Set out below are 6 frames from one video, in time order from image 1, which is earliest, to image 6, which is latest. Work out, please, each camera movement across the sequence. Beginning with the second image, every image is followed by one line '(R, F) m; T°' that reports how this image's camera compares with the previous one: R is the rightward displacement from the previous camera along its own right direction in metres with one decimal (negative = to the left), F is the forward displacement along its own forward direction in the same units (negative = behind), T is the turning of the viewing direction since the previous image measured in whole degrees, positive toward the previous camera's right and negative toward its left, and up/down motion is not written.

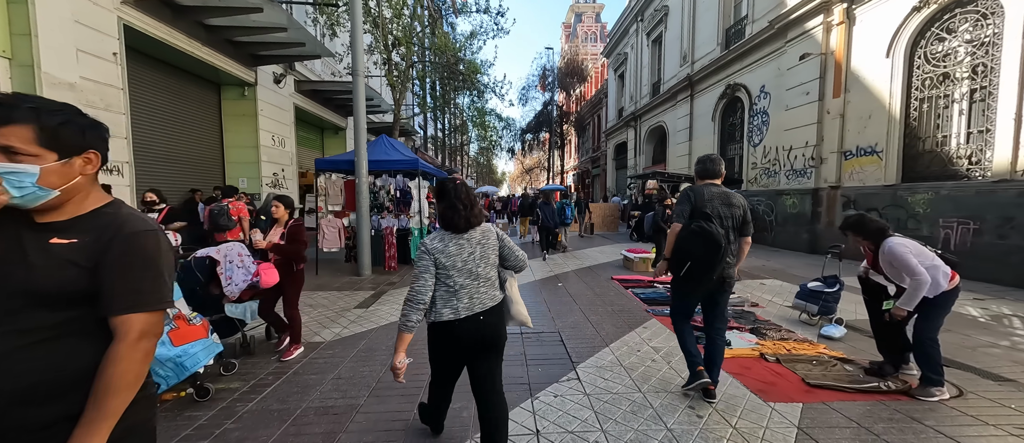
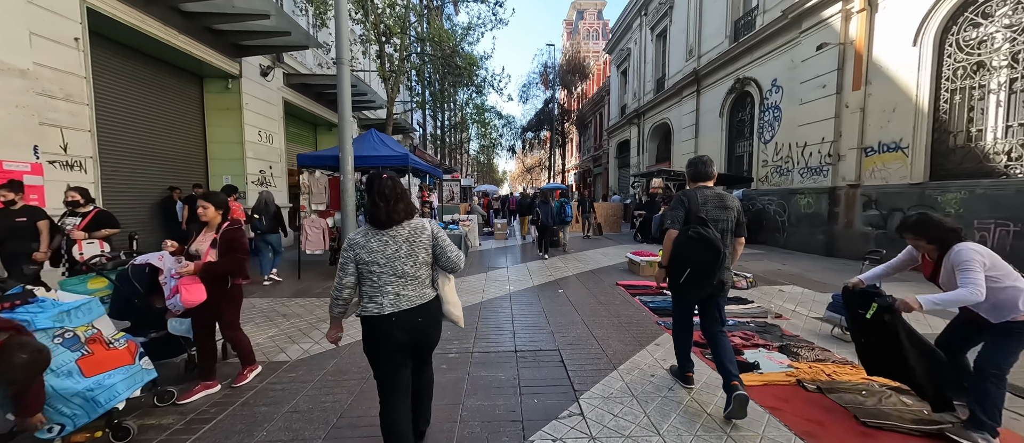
(+0.1, +0.5) m; 0°
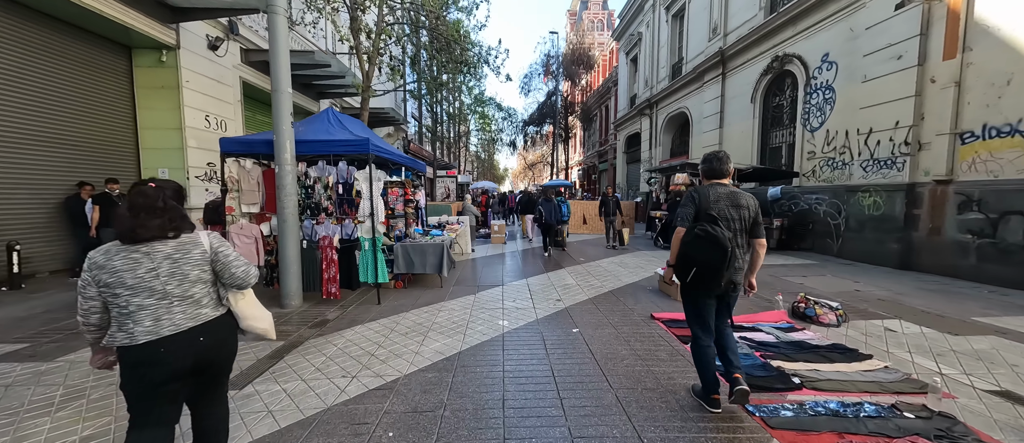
(+0.1, +1.7) m; 0°
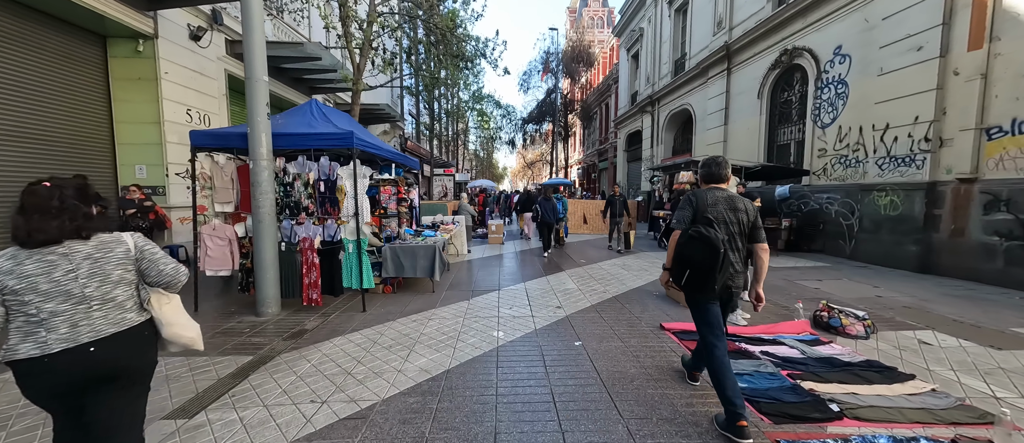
(0.0, +0.4) m; 0°
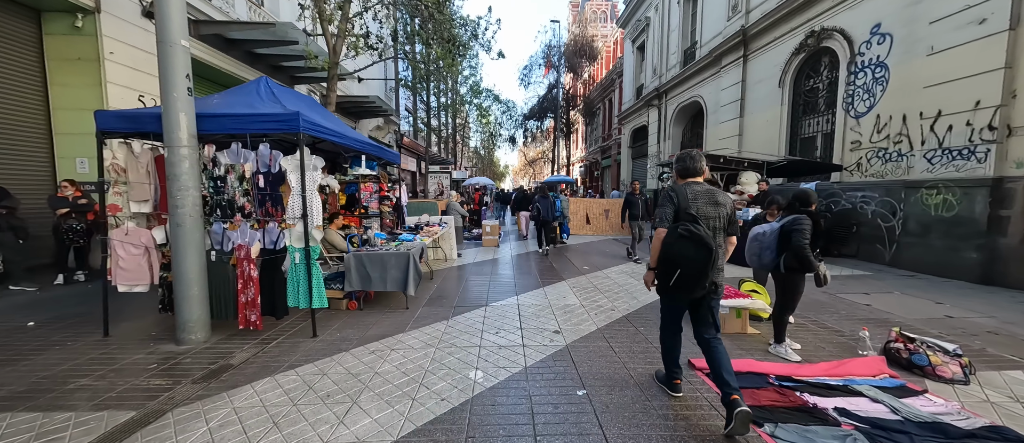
(+0.2, +0.9) m; 0°
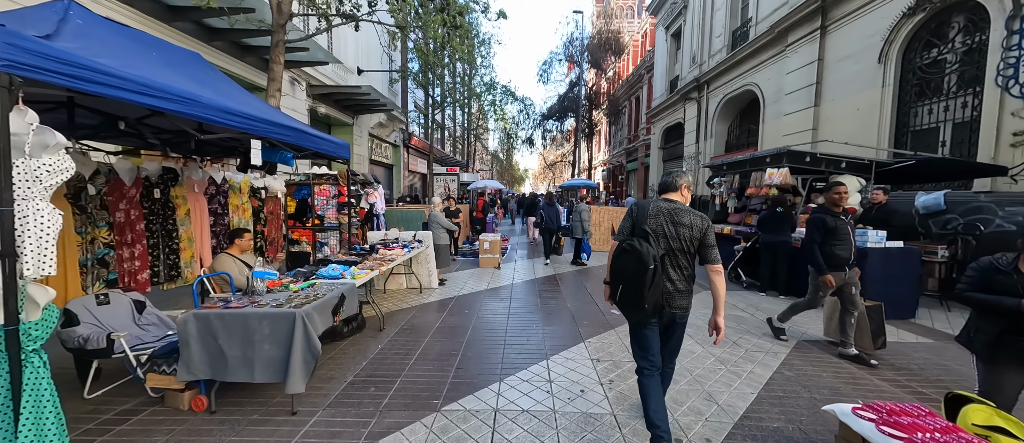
(+0.3, +2.2) m; -3°
